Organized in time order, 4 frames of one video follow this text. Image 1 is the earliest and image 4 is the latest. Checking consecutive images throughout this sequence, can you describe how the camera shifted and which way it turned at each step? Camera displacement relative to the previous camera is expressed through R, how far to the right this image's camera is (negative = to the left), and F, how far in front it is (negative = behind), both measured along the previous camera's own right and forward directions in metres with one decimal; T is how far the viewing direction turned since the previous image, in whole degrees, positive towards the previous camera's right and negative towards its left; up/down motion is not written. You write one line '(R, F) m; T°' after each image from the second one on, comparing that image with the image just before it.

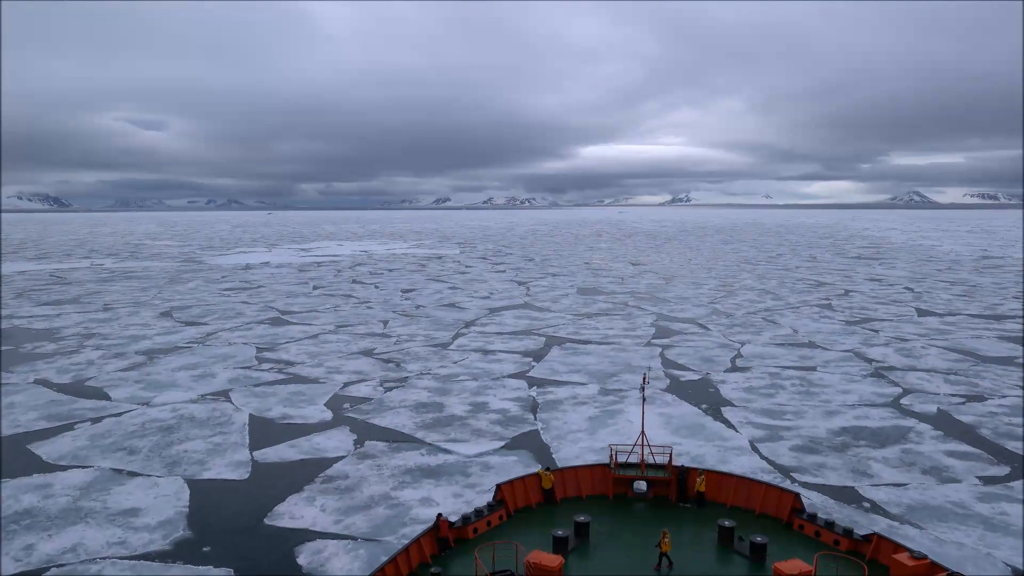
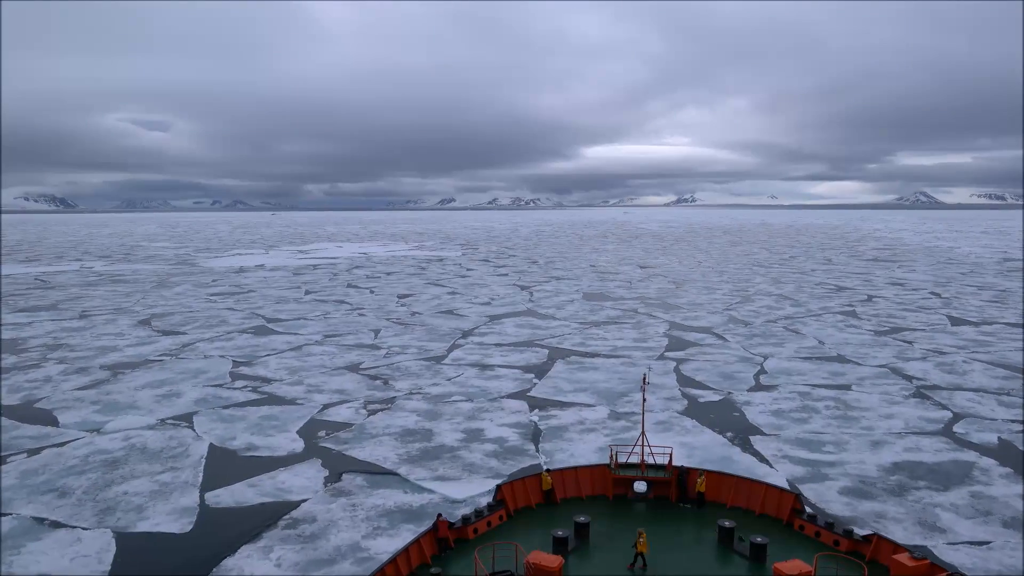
(+0.1, +1.0) m; 0°
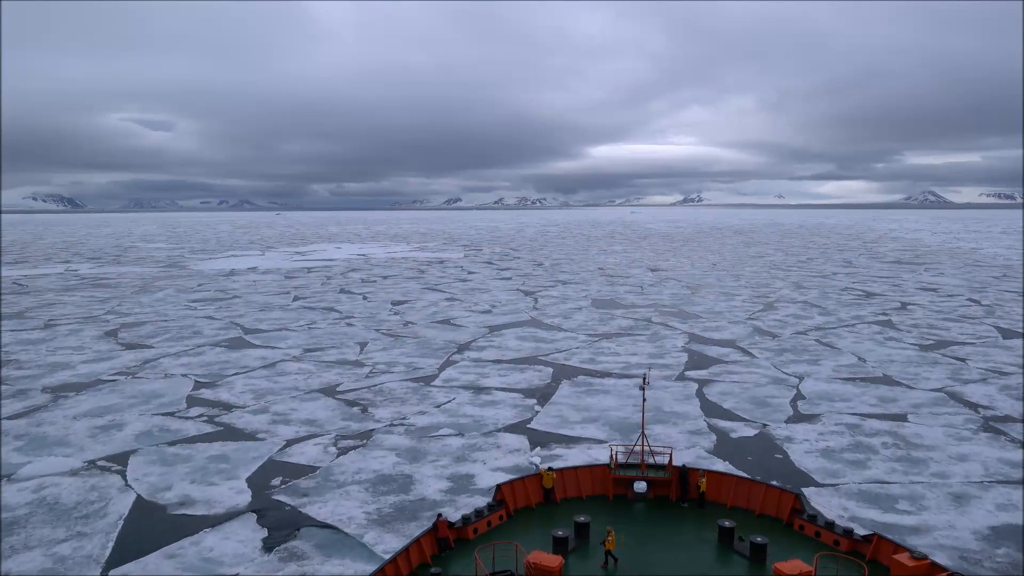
(+0.1, +1.3) m; -1°
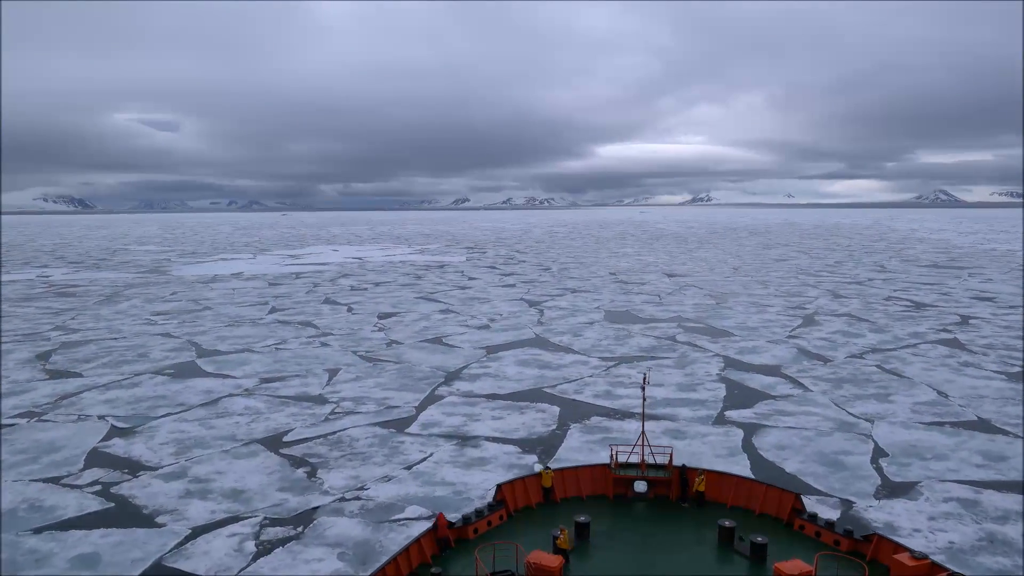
(+0.1, +1.9) m; -1°
